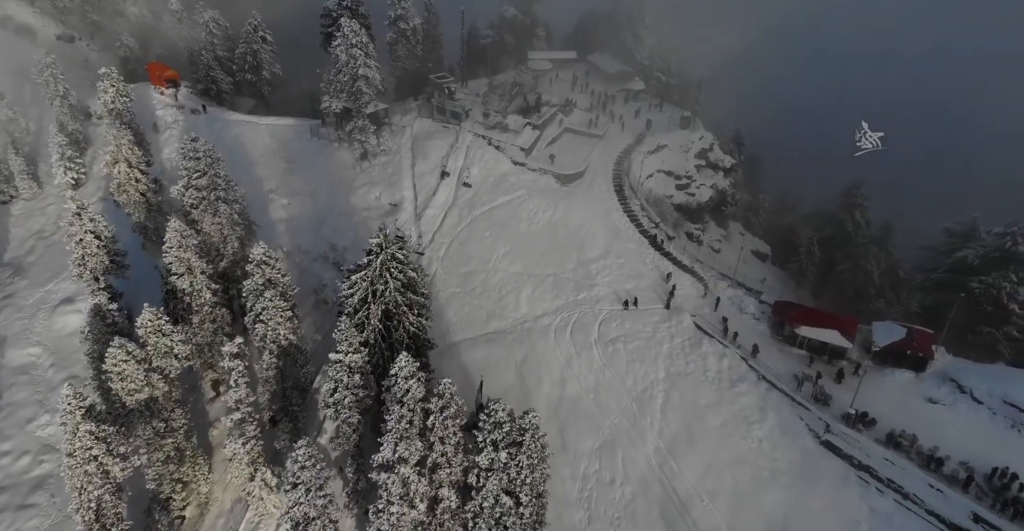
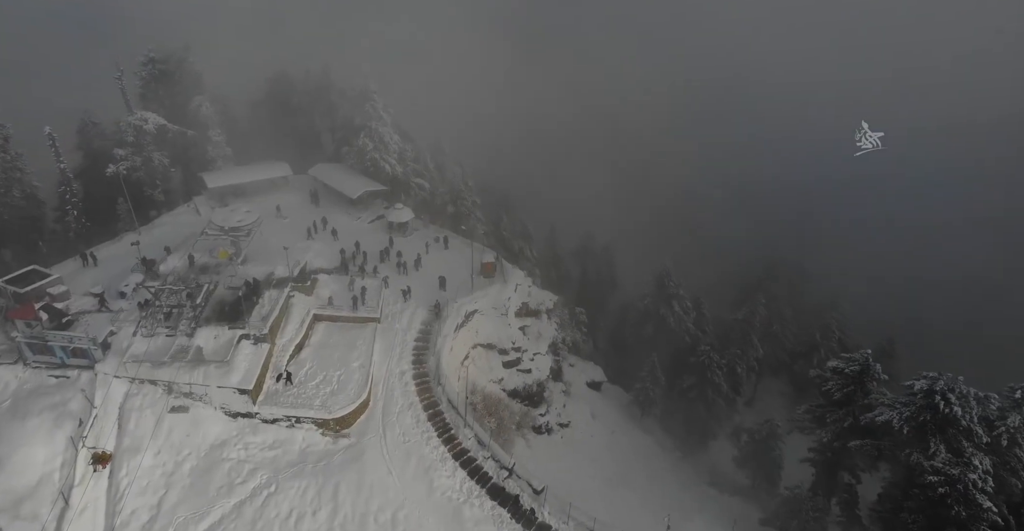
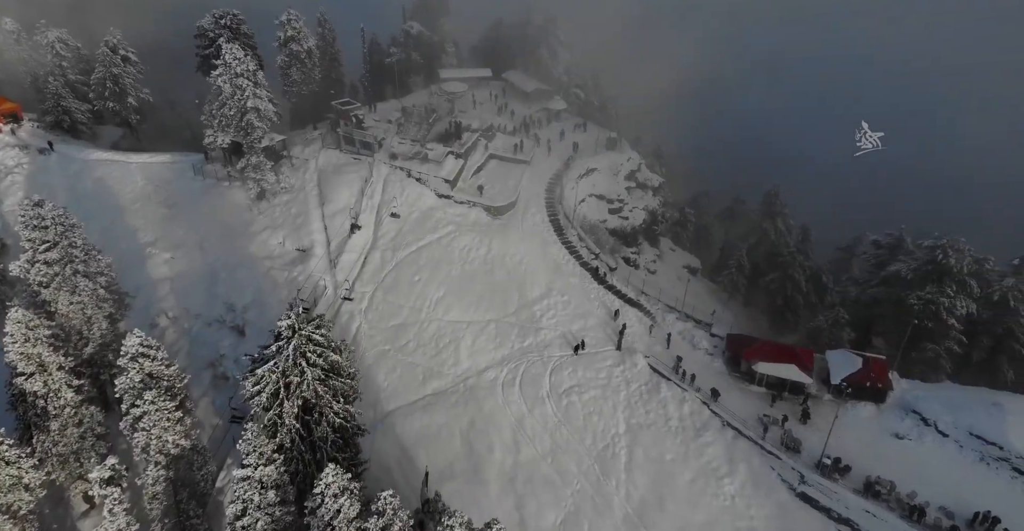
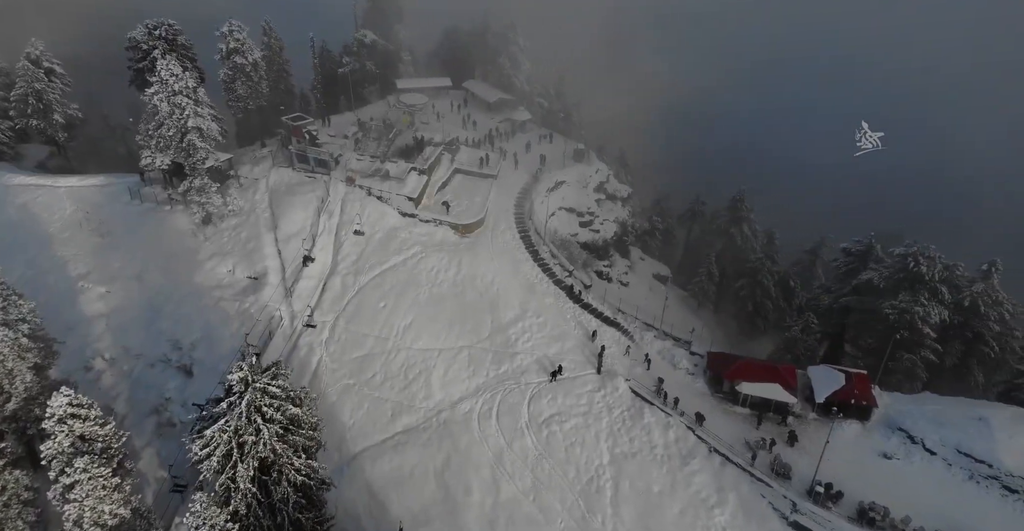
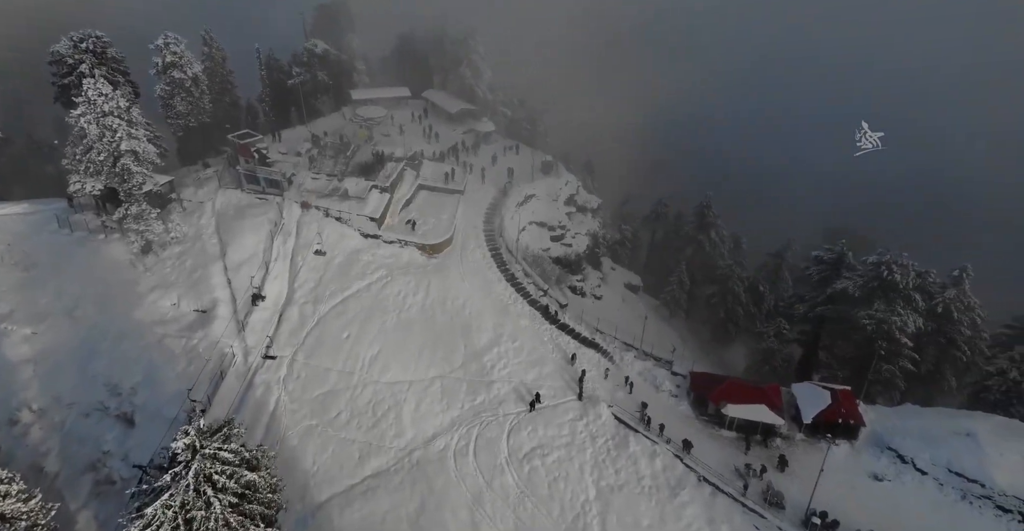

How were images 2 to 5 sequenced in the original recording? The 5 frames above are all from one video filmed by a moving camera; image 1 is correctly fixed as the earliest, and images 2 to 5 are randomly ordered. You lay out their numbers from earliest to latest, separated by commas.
3, 4, 5, 2
